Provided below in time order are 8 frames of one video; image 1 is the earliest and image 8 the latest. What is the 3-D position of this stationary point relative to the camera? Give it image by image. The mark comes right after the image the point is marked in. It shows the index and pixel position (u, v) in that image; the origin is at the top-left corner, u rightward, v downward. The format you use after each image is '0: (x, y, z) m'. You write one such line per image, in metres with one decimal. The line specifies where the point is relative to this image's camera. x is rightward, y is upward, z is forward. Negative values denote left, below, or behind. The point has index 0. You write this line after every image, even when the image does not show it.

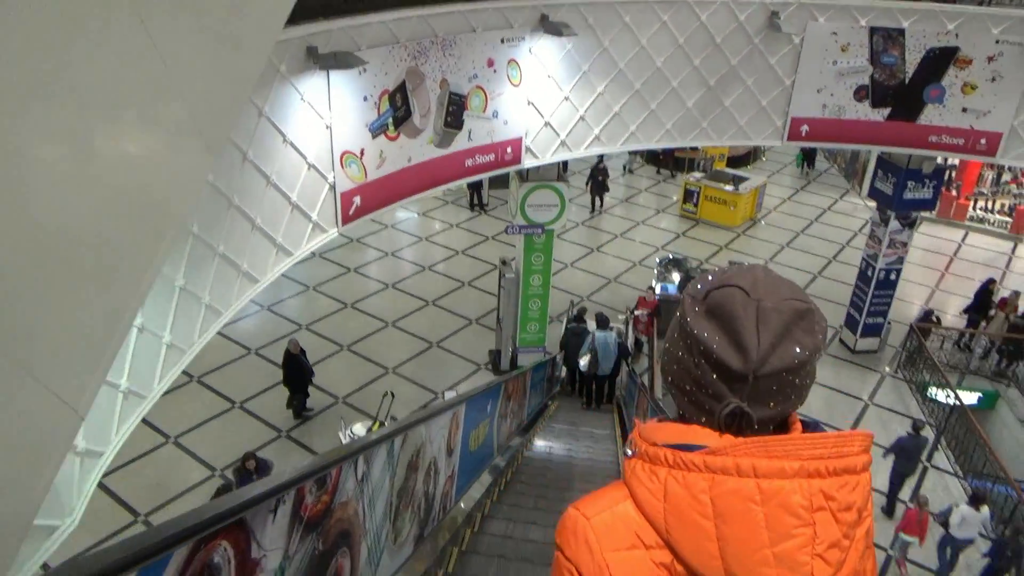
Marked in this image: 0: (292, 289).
0: (-3.5, 0.0, +11.5) m
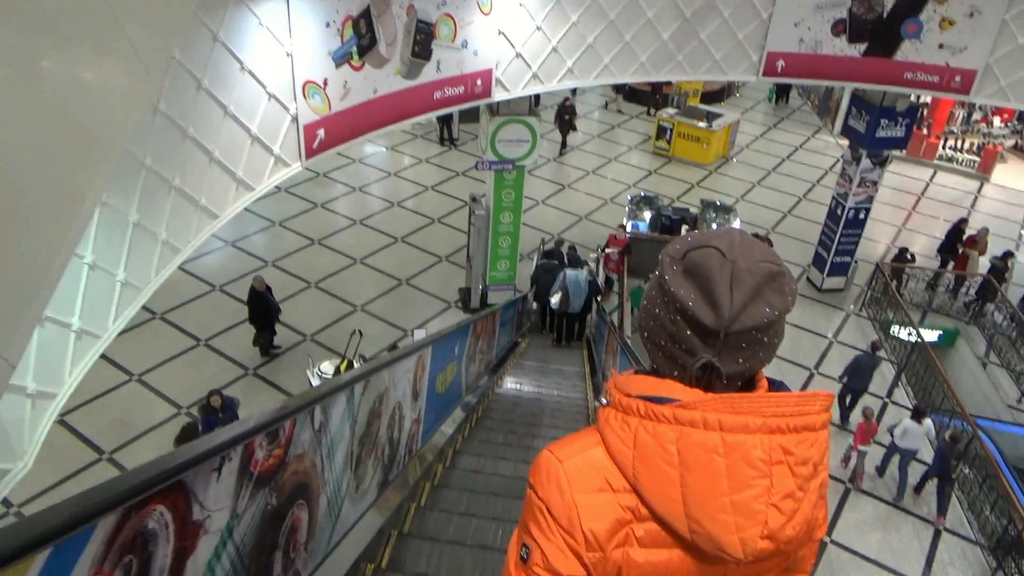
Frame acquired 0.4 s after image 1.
0: (-4.0, +1.0, +11.2) m
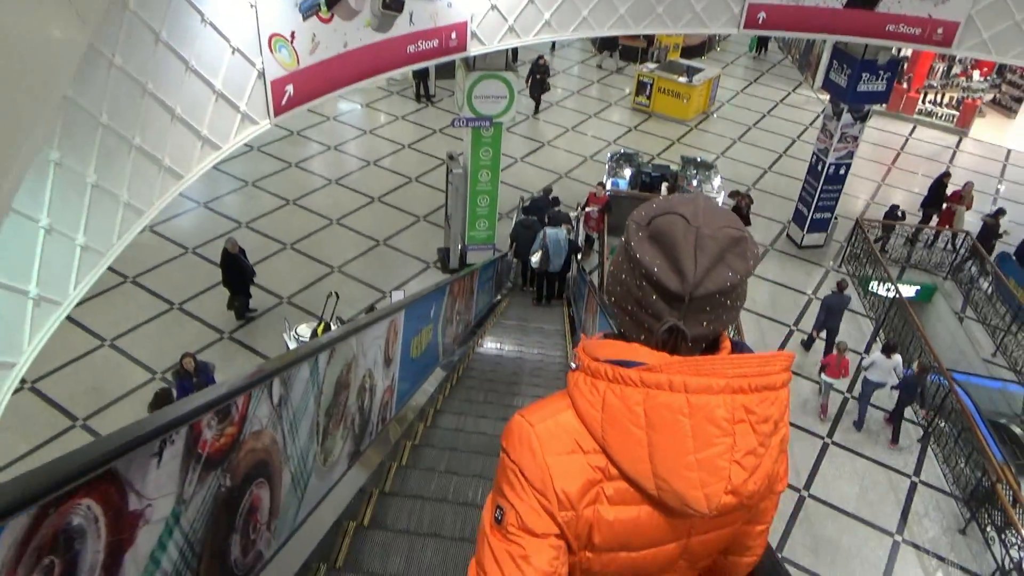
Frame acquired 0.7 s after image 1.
0: (-4.3, +1.6, +10.9) m
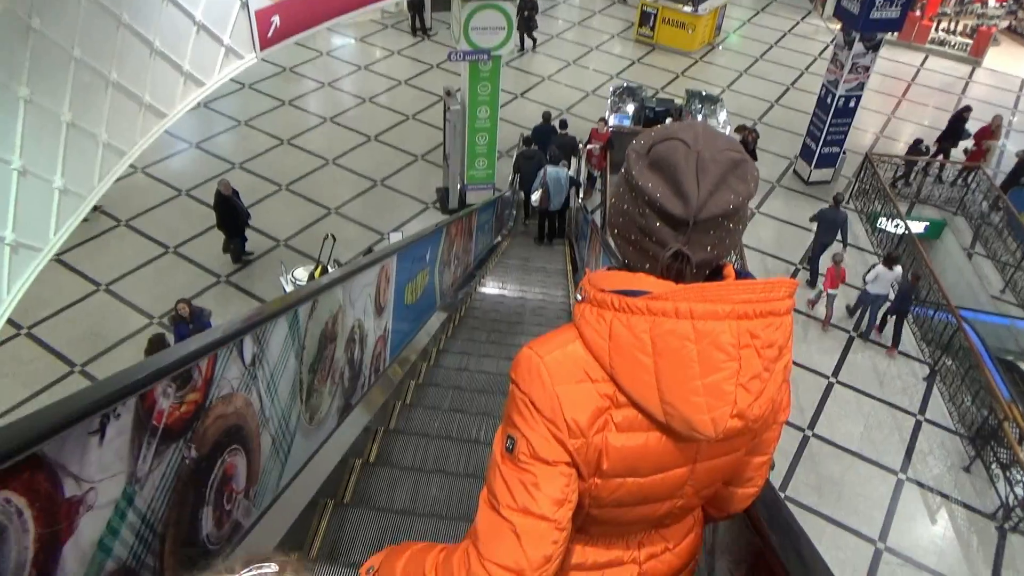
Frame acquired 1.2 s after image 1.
0: (-4.3, +2.4, +10.6) m
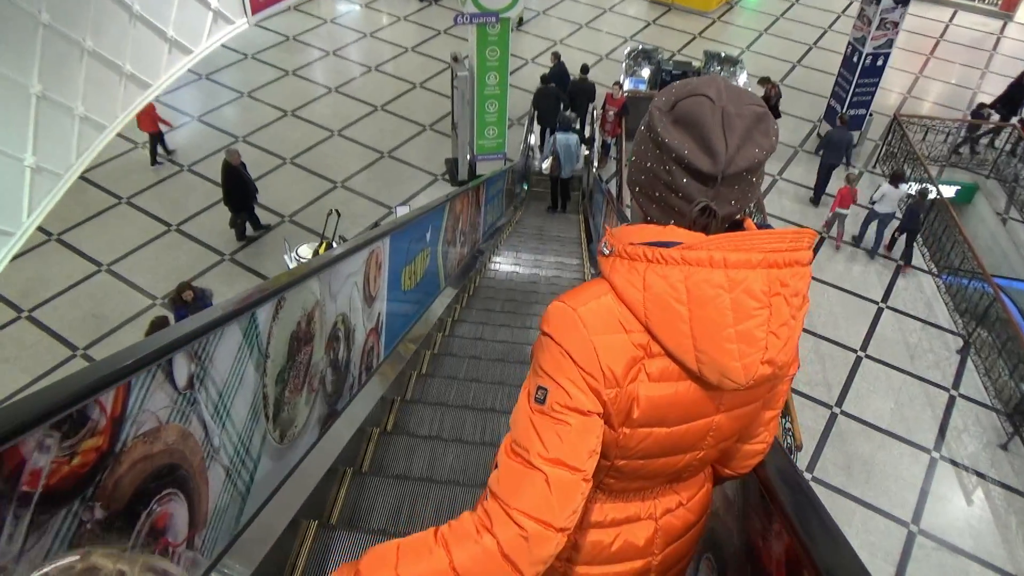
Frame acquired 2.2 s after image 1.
0: (-4.1, +2.7, +10.3) m
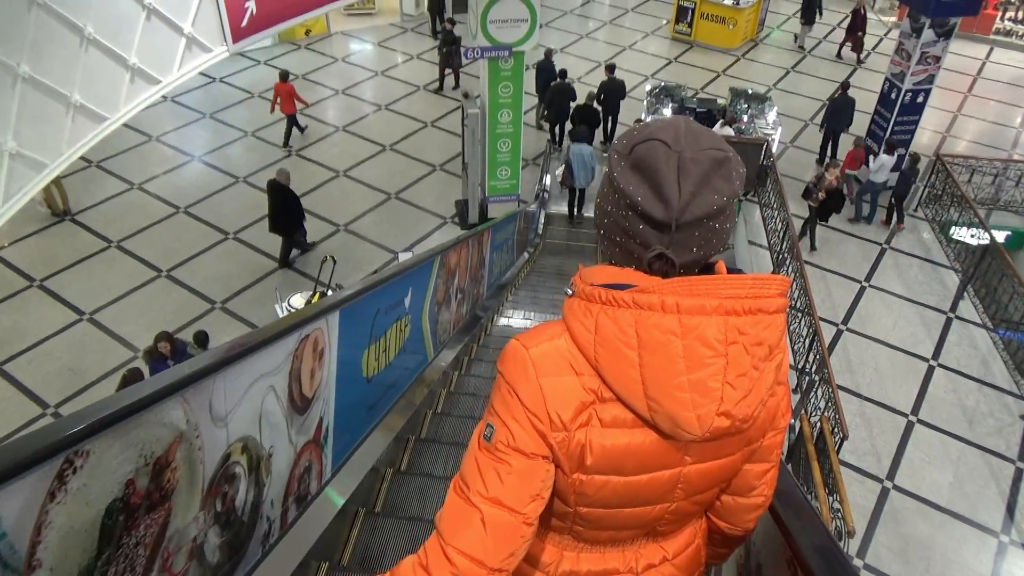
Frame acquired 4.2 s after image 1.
0: (-3.9, +2.1, +10.0) m
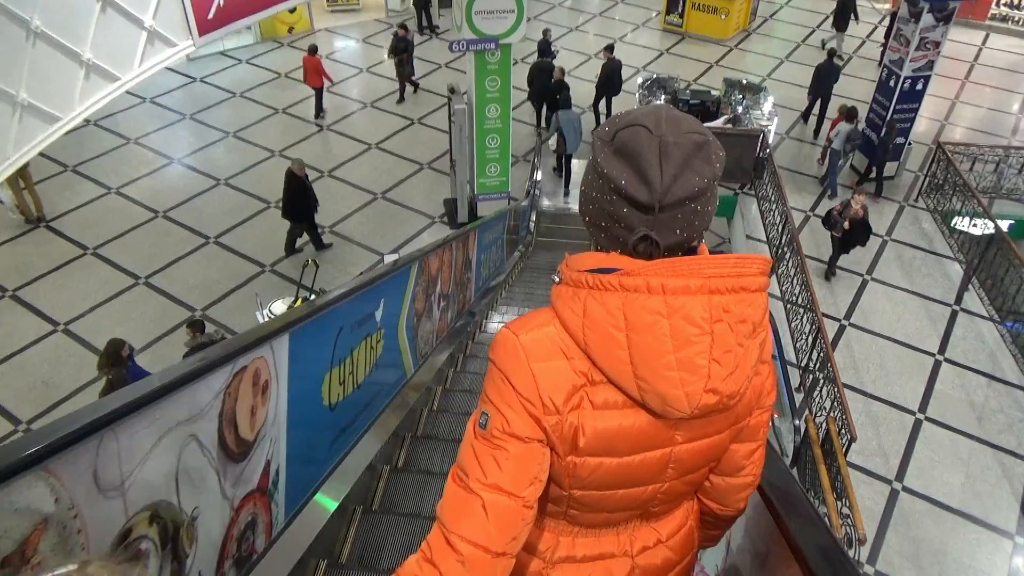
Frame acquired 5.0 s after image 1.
0: (-4.1, +2.0, +9.7) m
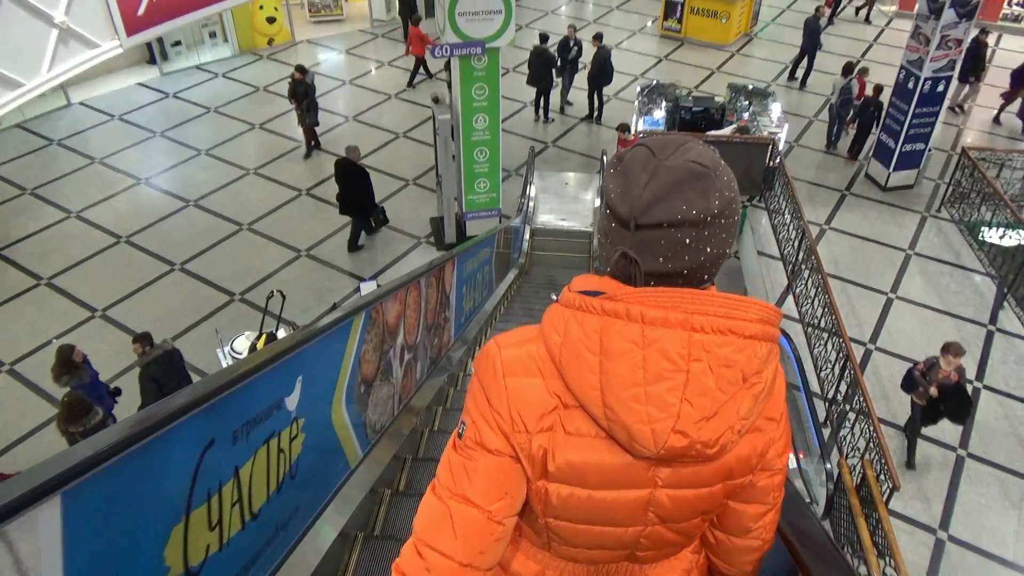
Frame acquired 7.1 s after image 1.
0: (-4.2, +1.7, +9.1) m
